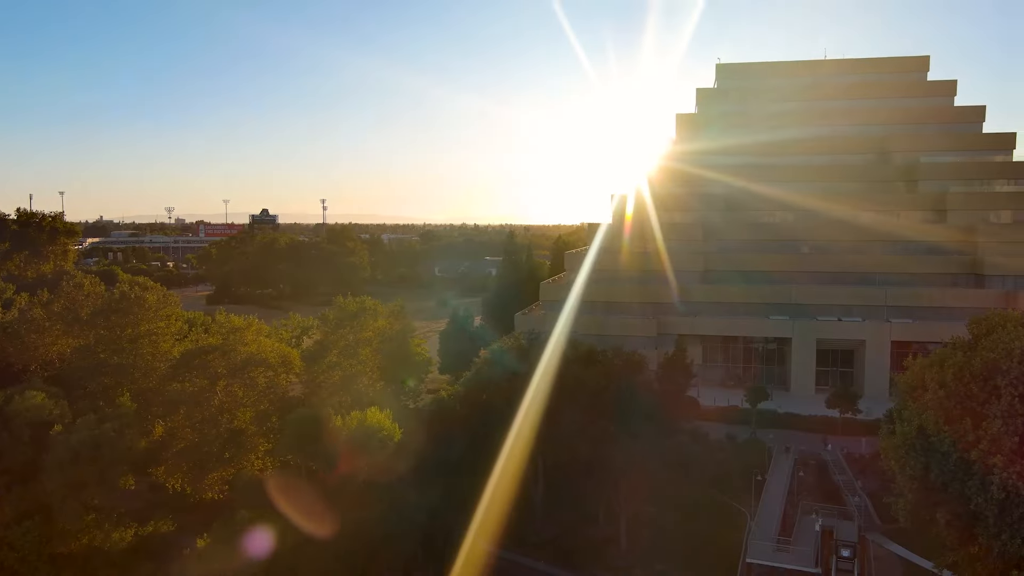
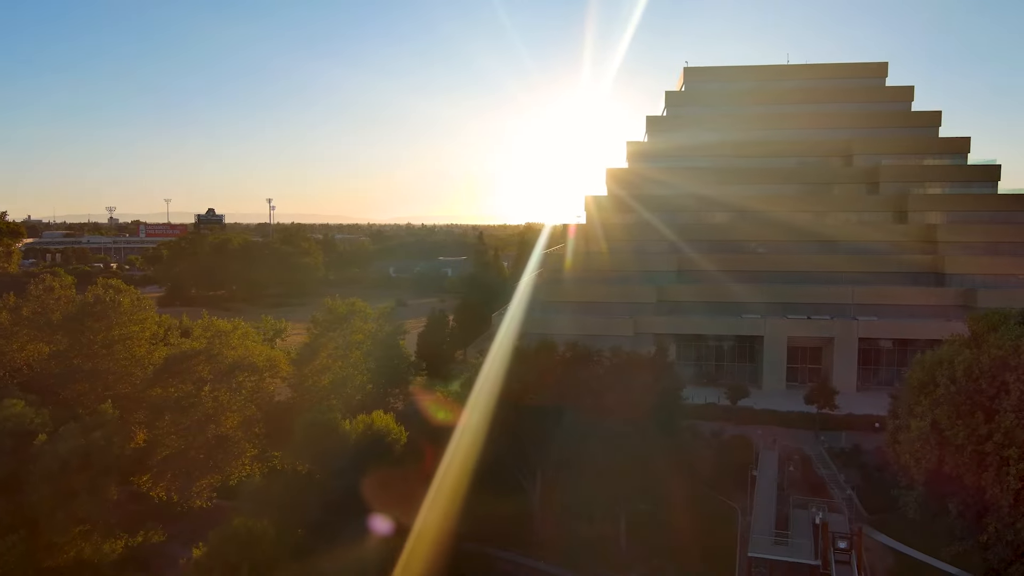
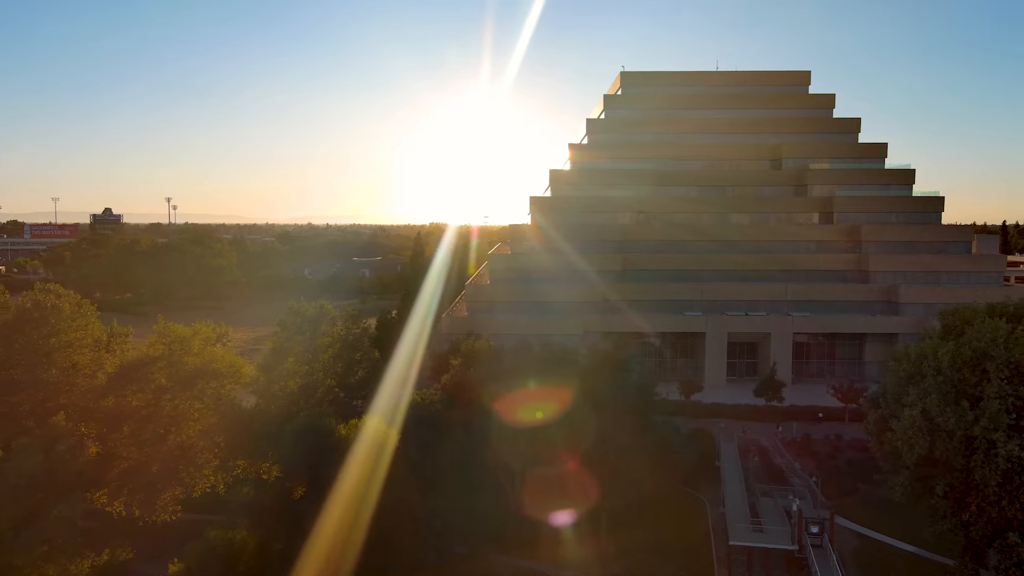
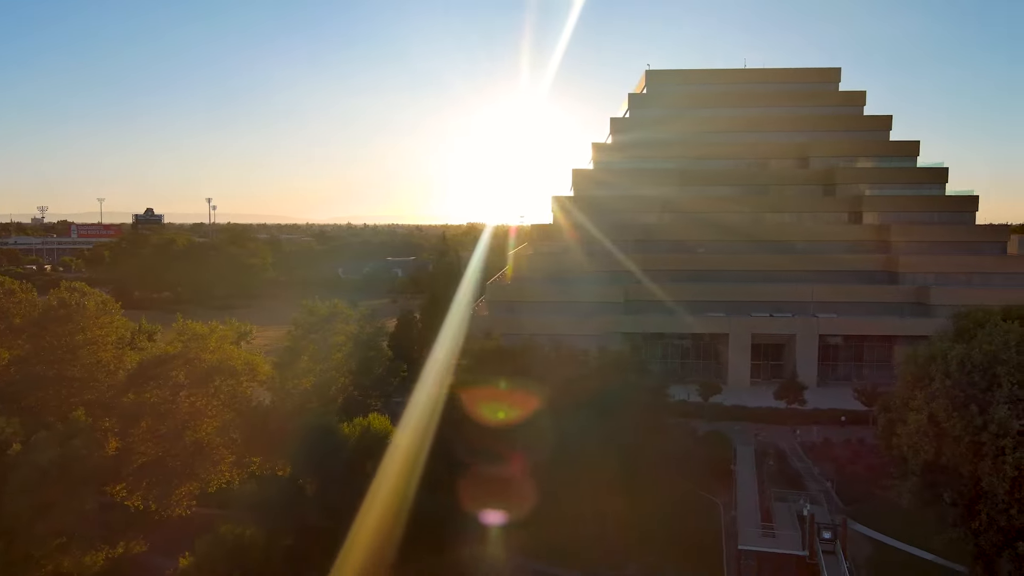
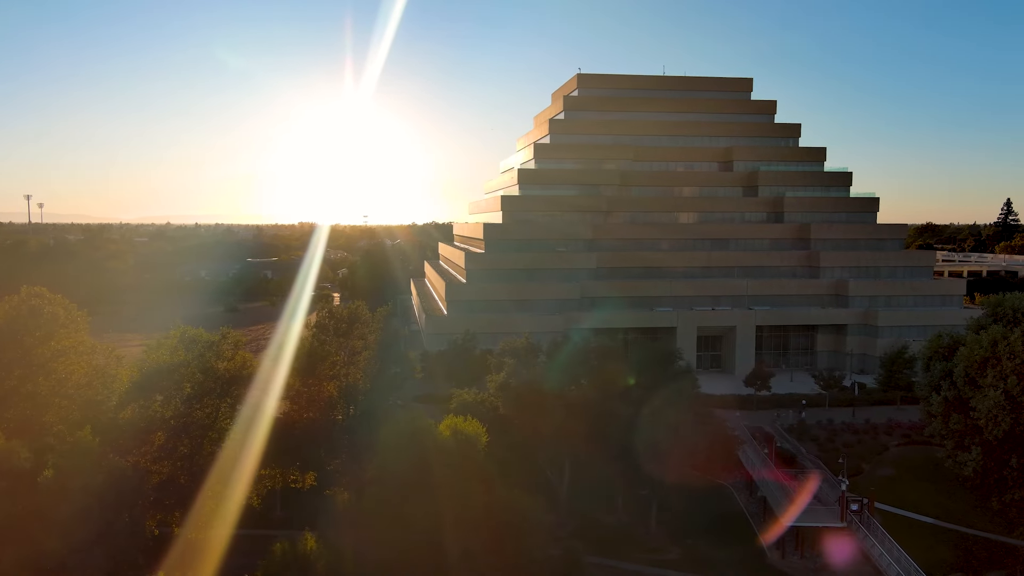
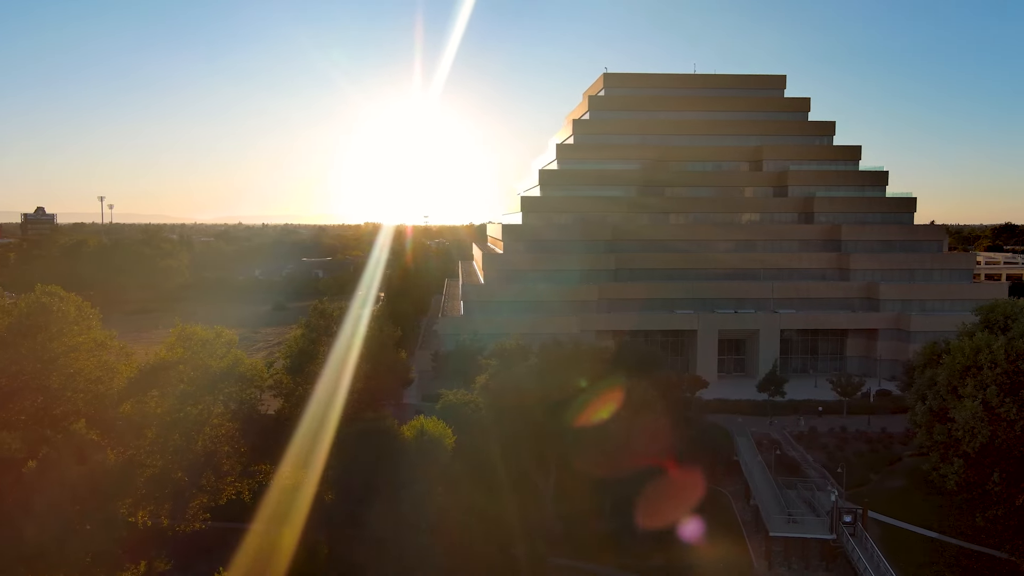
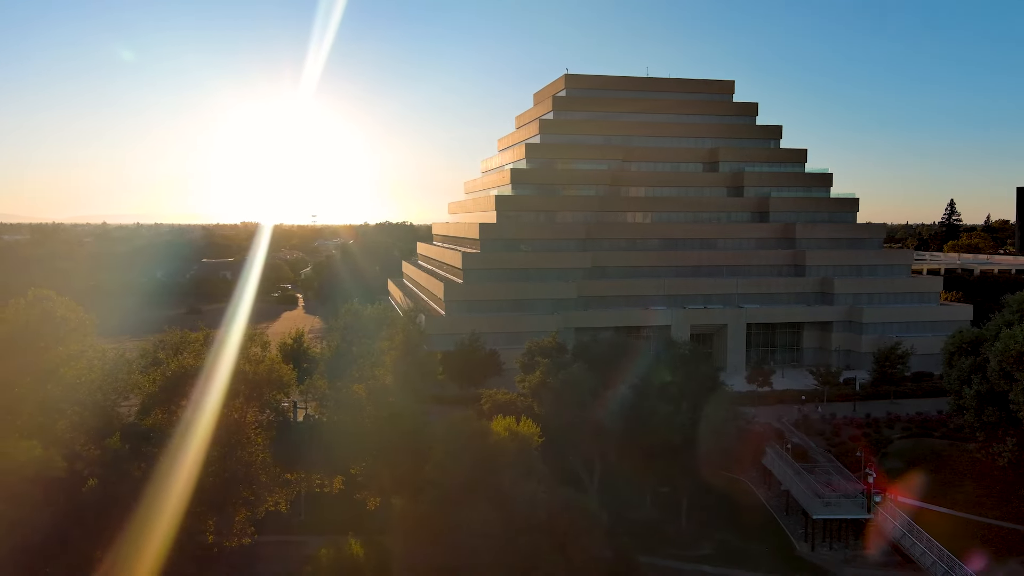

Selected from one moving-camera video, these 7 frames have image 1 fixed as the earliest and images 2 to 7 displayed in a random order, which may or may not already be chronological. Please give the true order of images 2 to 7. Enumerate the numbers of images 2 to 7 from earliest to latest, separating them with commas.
2, 4, 3, 6, 5, 7
